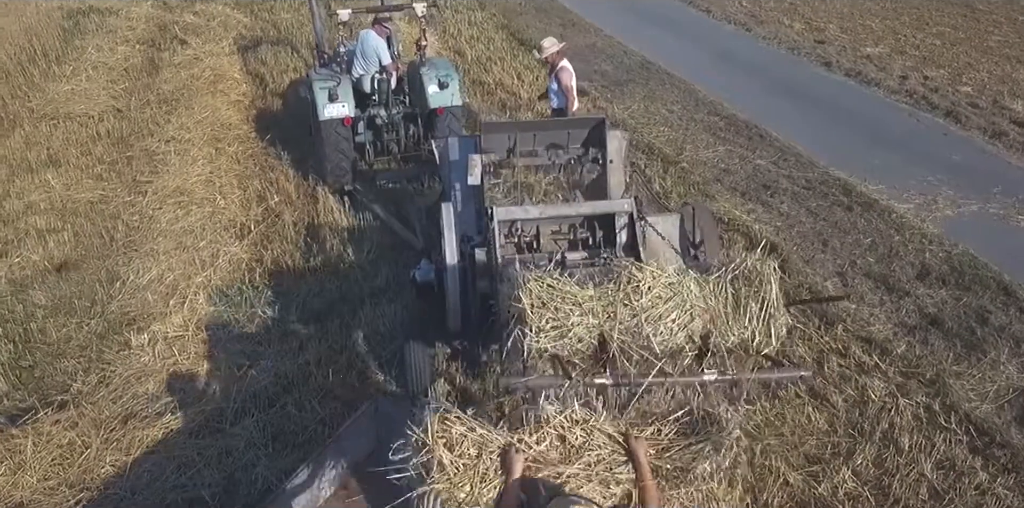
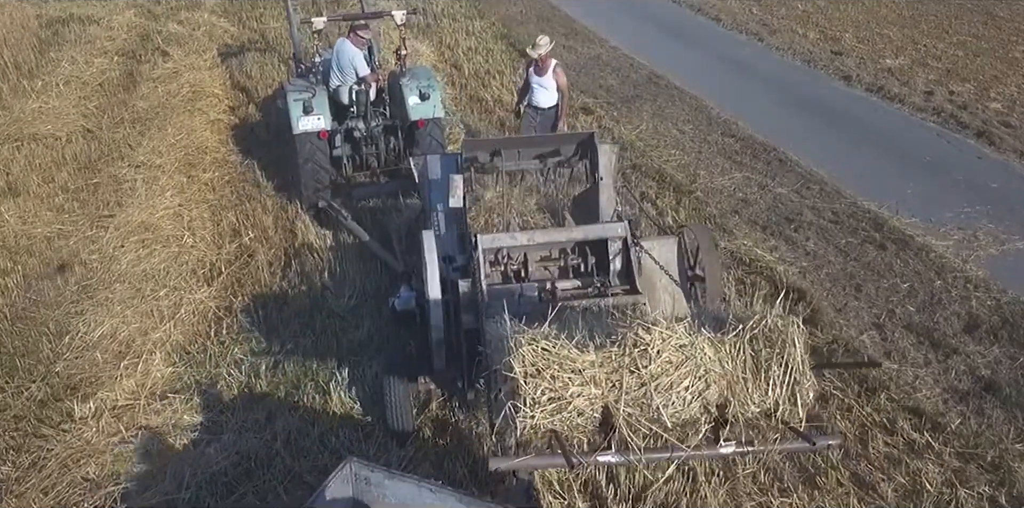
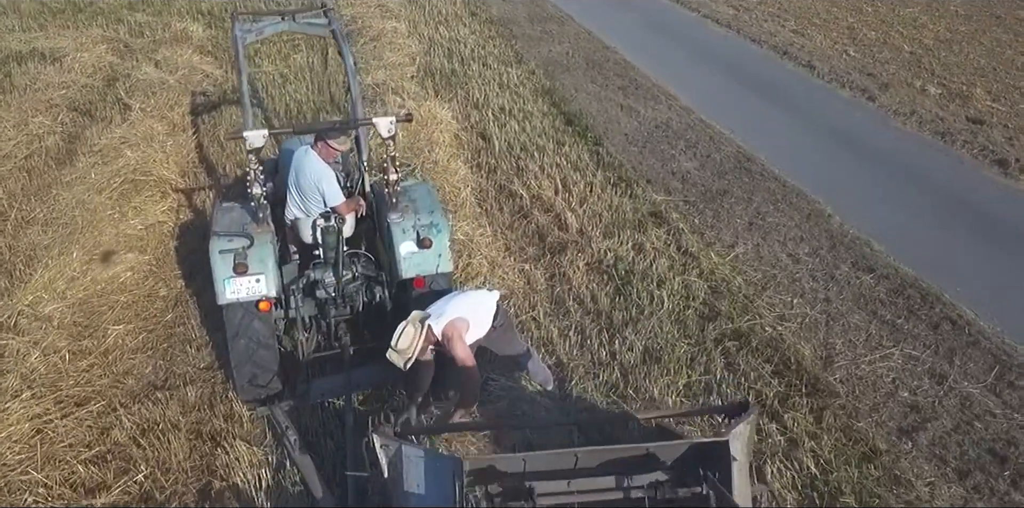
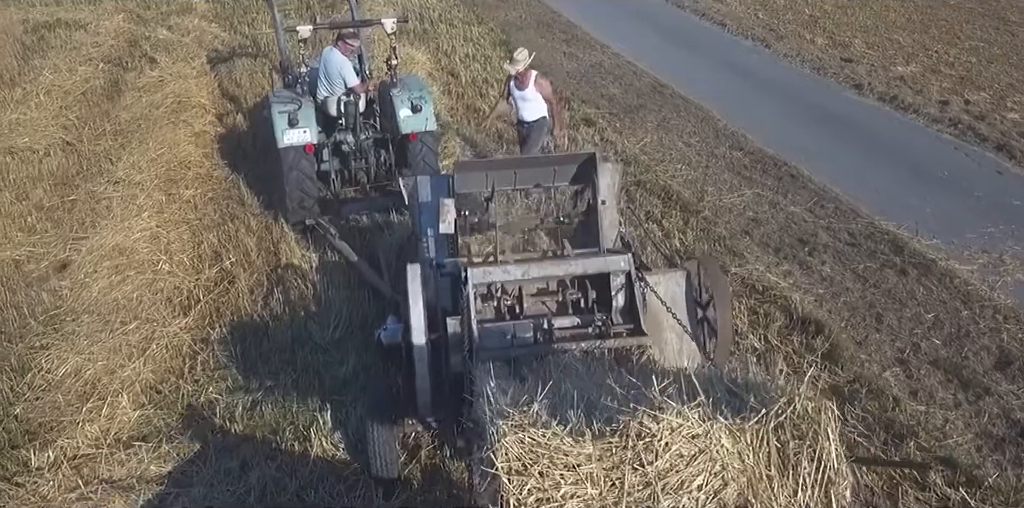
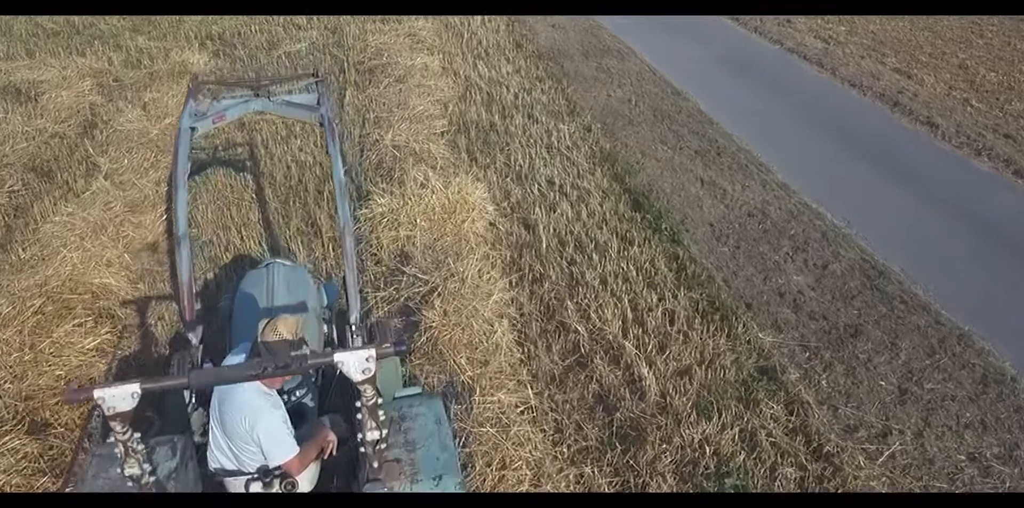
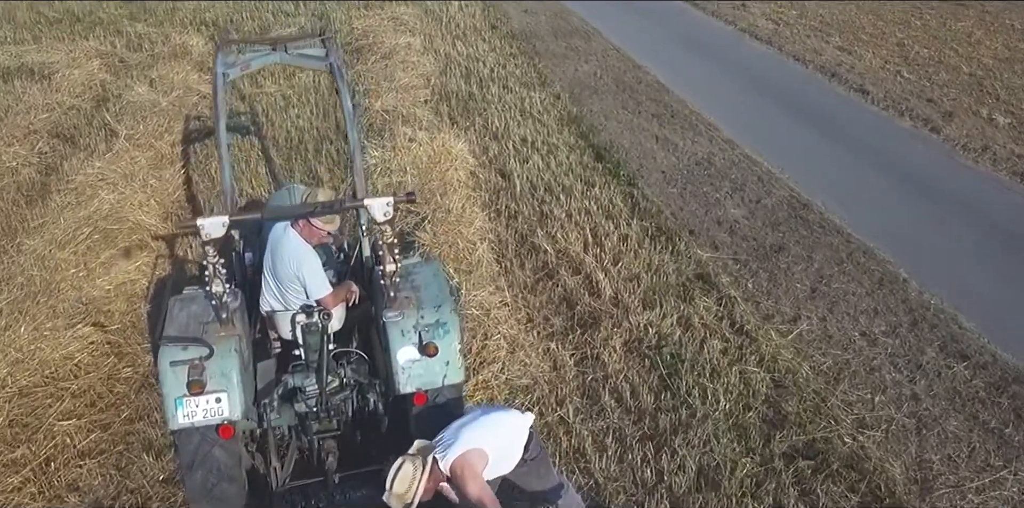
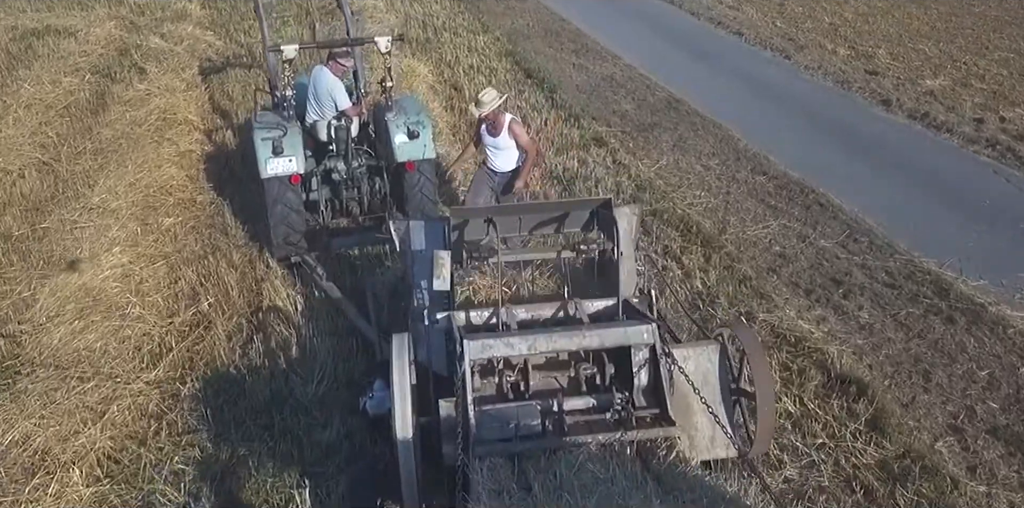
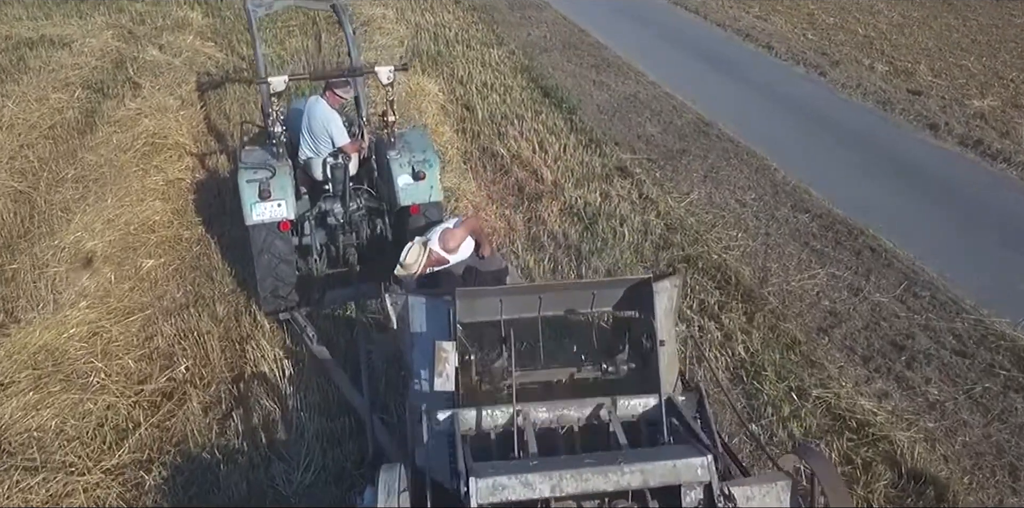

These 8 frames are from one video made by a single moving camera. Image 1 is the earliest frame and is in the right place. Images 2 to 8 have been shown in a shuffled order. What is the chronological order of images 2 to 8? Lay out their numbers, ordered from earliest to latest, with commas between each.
2, 4, 7, 8, 3, 6, 5
